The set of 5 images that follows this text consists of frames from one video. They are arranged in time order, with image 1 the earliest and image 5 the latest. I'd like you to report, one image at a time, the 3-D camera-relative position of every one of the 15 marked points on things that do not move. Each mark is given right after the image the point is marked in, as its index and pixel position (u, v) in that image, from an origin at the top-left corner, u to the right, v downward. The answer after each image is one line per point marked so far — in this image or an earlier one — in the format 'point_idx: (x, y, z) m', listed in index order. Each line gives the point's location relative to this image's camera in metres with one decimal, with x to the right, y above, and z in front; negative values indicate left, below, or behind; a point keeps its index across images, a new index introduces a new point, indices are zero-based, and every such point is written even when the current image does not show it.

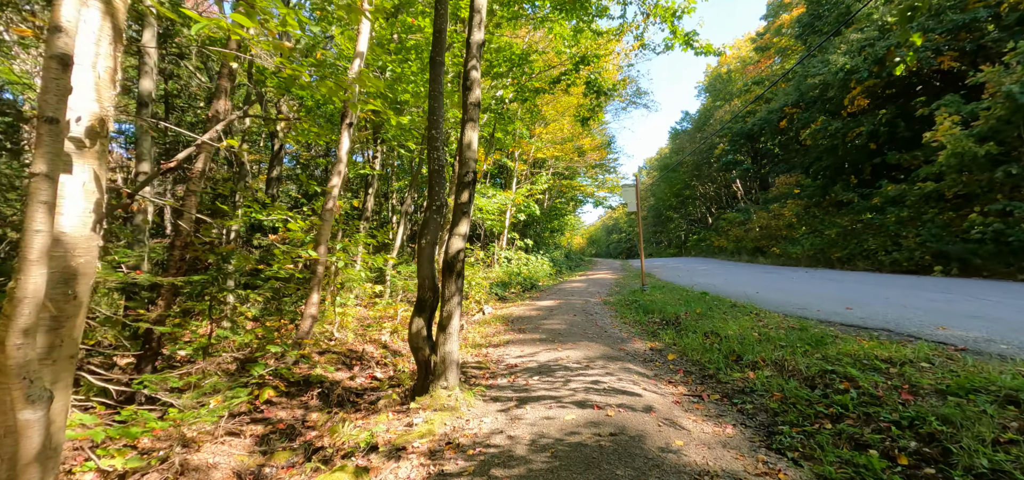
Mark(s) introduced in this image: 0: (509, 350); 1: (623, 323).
0: (-0.1, -1.5, +5.5) m
1: (+1.9, -1.4, +7.1) m
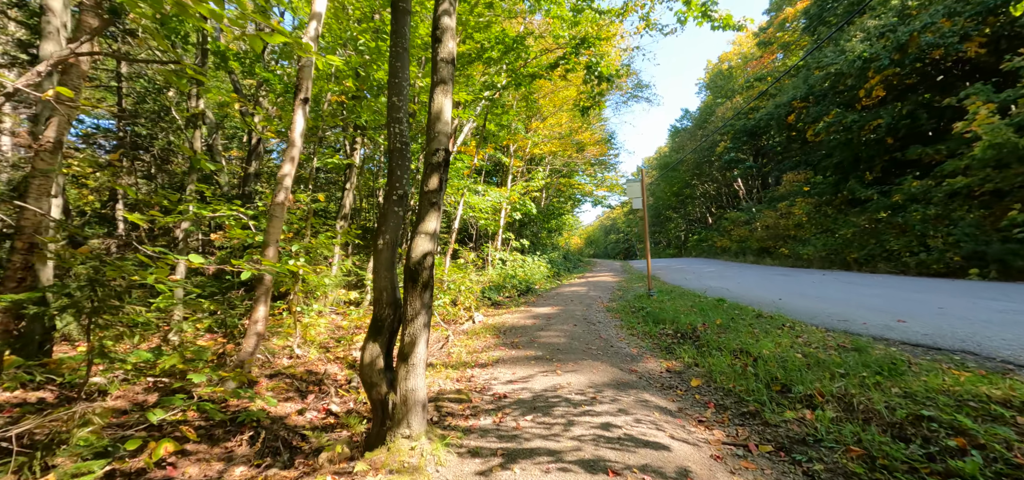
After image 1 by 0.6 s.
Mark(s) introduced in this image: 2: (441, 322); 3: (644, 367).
0: (-0.2, -1.5, +4.6) m
1: (+1.8, -1.5, +6.2) m
2: (-1.4, -1.6, +7.8) m
3: (+1.5, -1.4, +4.7) m
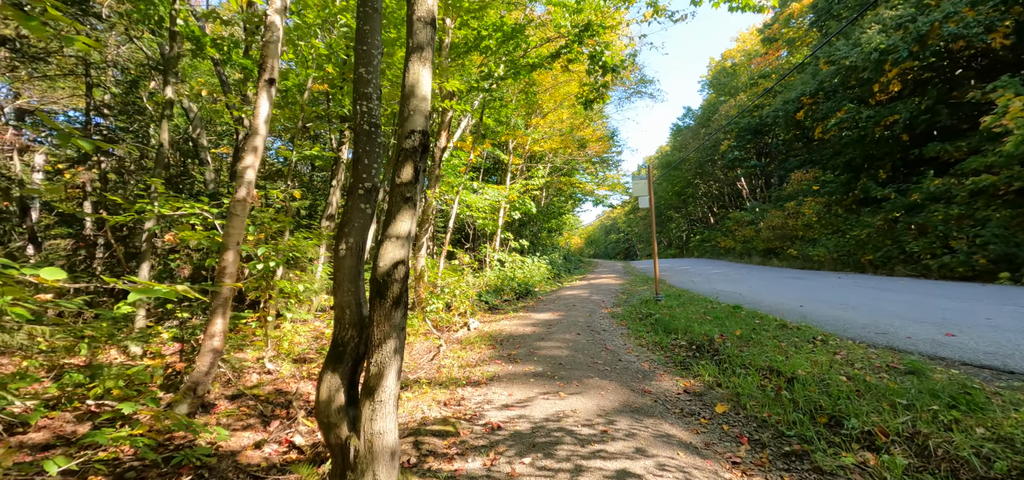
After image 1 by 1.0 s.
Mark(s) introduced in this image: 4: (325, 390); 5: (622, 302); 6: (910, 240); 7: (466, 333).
0: (-0.2, -1.5, +4.1) m
1: (+1.8, -1.5, +5.7) m
2: (-1.4, -1.6, +7.2) m
3: (+1.5, -1.5, +4.1) m
4: (-1.0, -0.8, +2.3) m
5: (+2.5, -1.4, +9.2) m
6: (+10.2, 0.0, +10.6) m
7: (-0.8, -1.7, +7.3) m
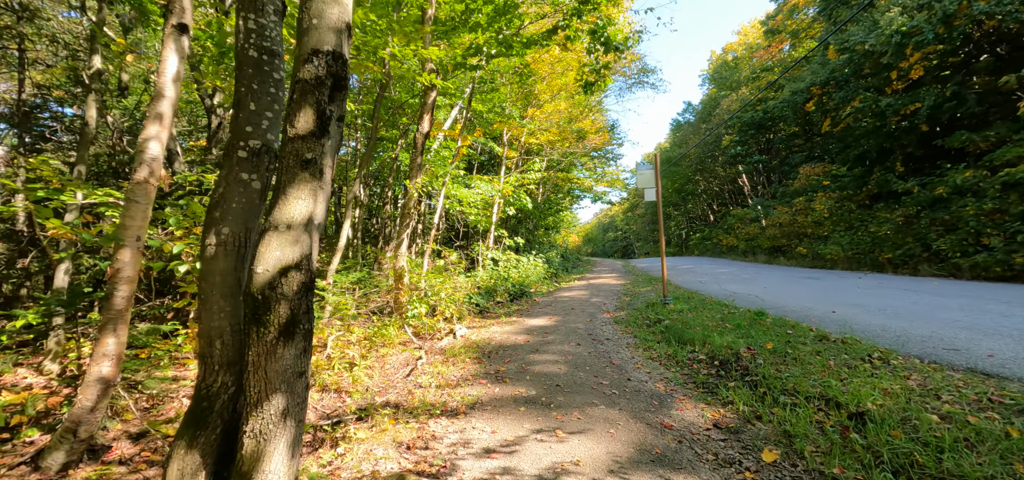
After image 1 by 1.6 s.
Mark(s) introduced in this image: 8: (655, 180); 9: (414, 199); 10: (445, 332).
0: (-0.3, -1.5, +3.2) m
1: (+1.6, -1.4, +4.8) m
2: (-1.5, -1.5, +6.3) m
3: (+1.3, -1.4, +3.3) m
4: (-1.2, -0.8, +1.4) m
5: (+2.3, -1.3, +8.4) m
6: (+10.1, +0.1, +9.8) m
7: (-1.0, -1.6, +6.5) m
8: (+2.7, +1.1, +7.8) m
9: (-1.7, +0.7, +7.3) m
10: (-1.2, -1.6, +7.0) m
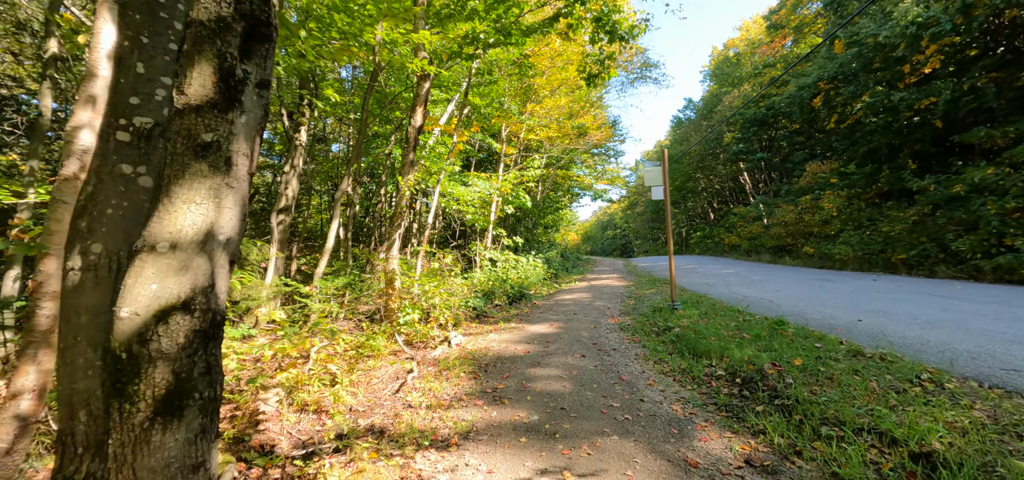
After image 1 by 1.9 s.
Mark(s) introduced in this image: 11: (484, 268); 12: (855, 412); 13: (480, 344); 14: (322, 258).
0: (-0.3, -1.5, +2.8) m
1: (+1.6, -1.5, +4.4) m
2: (-1.5, -1.5, +5.9) m
3: (+1.3, -1.5, +2.9) m
4: (-1.2, -0.9, +1.0) m
5: (+2.3, -1.3, +7.9) m
6: (+10.0, +0.1, +9.4) m
7: (-1.0, -1.6, +6.0) m
8: (+2.7, +1.1, +7.3) m
9: (-1.8, +0.7, +6.8) m
10: (-1.2, -1.6, +6.6) m
11: (-0.8, -0.7, +11.1) m
12: (+2.4, -1.2, +2.9) m
13: (-0.5, -1.6, +6.3) m
14: (-3.2, -0.3, +6.8) m
